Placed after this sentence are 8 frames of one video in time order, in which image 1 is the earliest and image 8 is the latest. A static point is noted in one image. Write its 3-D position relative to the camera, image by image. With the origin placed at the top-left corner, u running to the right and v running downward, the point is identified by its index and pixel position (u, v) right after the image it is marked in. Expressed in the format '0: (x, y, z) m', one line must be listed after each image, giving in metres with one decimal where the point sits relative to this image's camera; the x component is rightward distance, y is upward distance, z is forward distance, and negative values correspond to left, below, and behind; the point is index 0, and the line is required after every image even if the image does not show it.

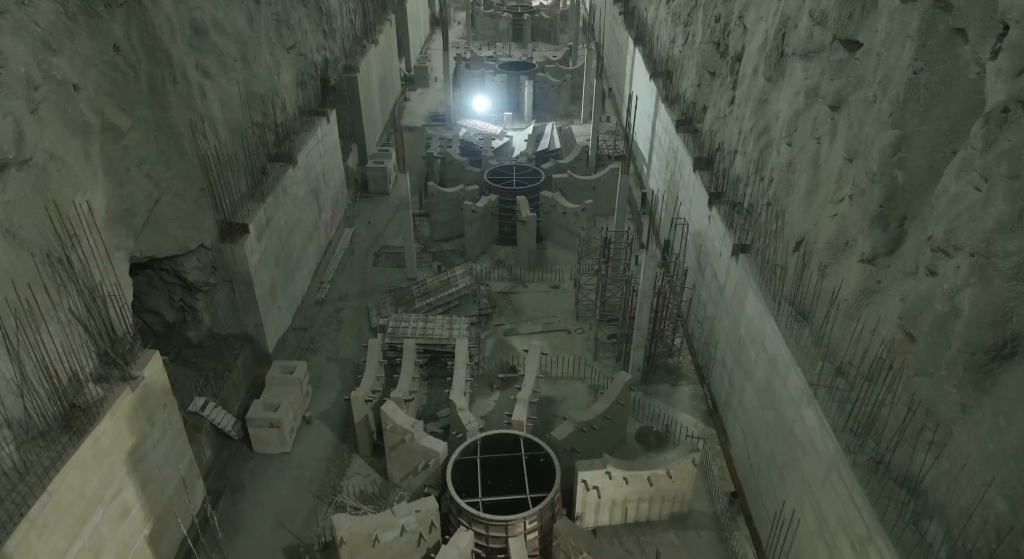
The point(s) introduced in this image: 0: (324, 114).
0: (-3.7, +3.3, +13.4) m
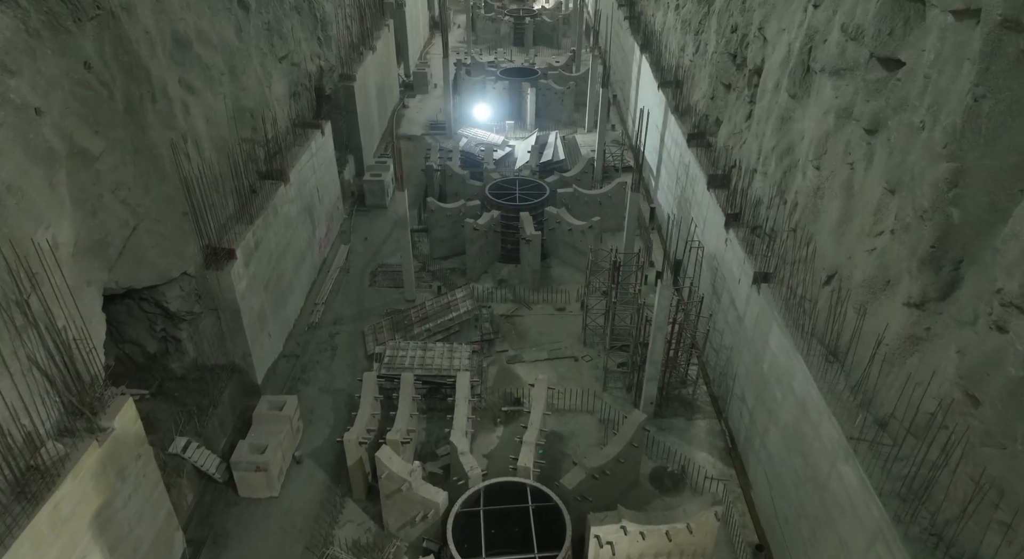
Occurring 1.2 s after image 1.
0: (-3.6, +2.9, +12.8) m
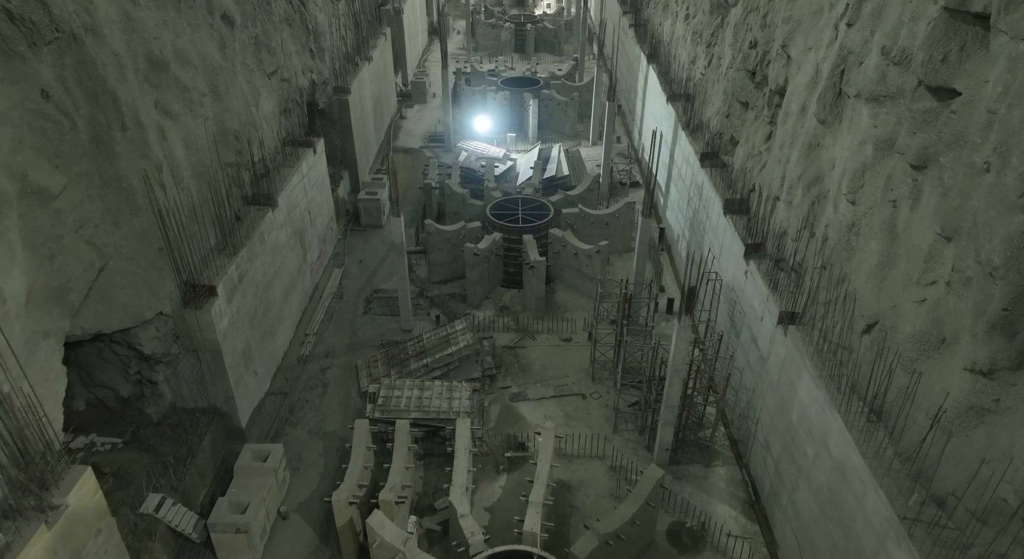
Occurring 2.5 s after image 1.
0: (-3.6, +2.4, +12.1) m
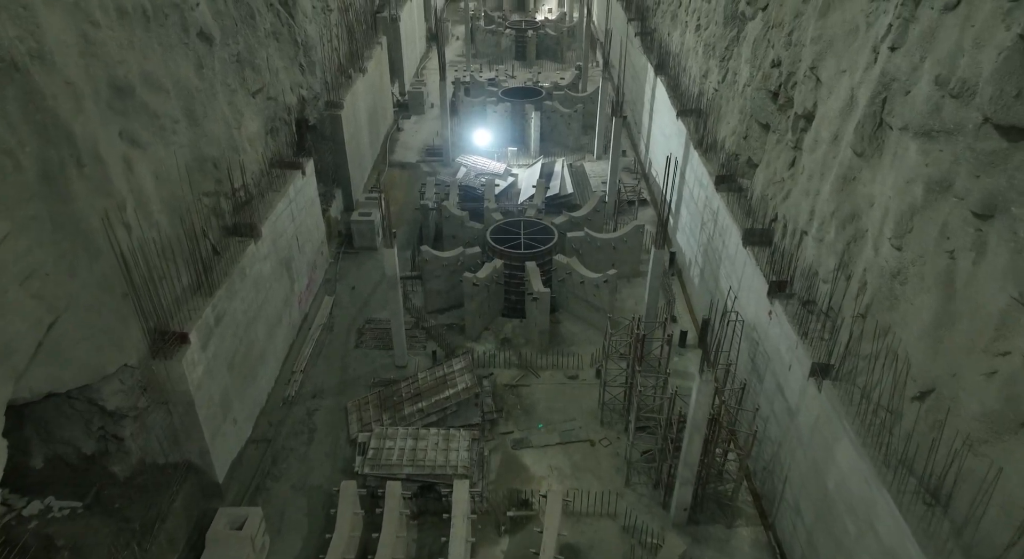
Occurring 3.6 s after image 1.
0: (-3.5, +1.9, +11.4) m
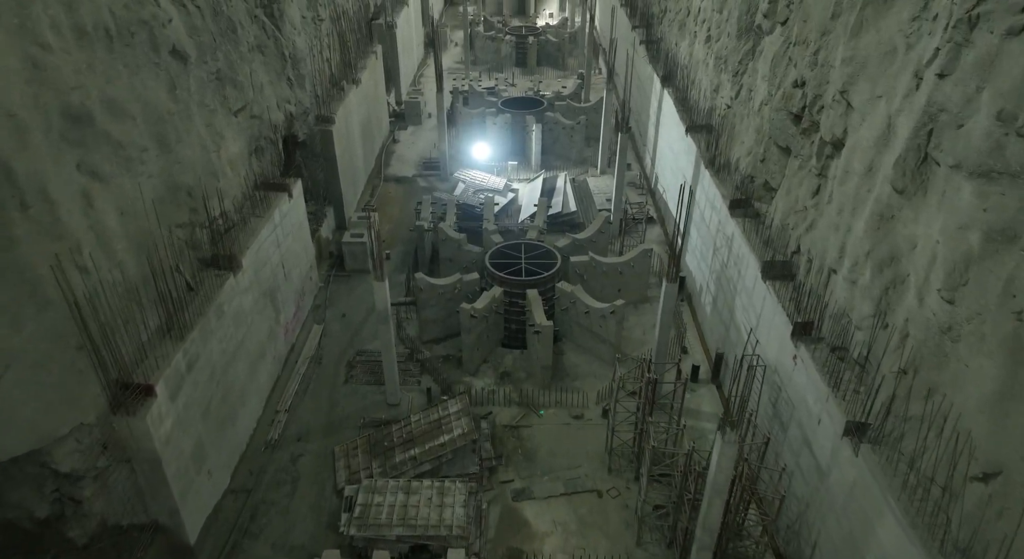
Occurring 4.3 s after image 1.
0: (-3.5, +1.4, +10.6) m
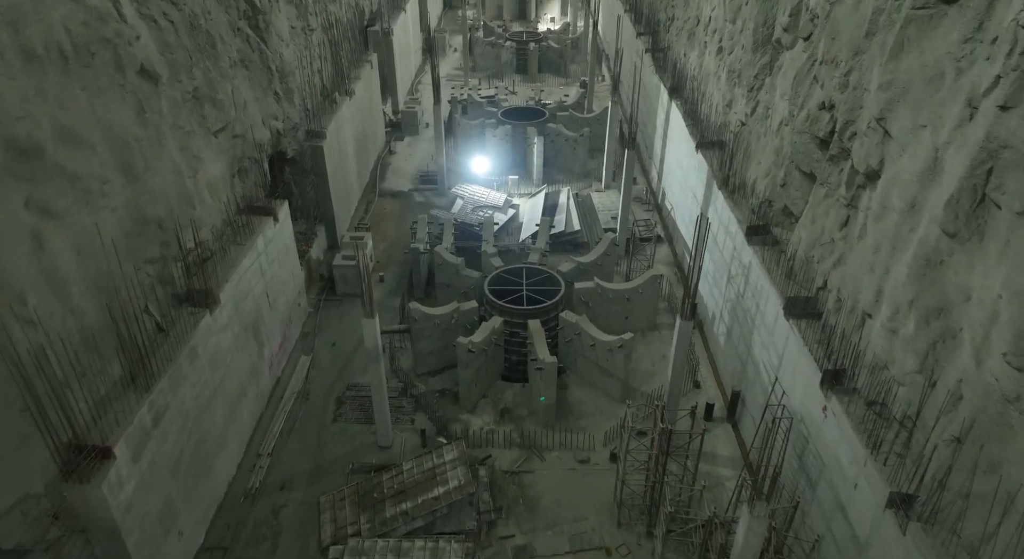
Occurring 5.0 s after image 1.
0: (-3.5, +1.0, +9.9) m
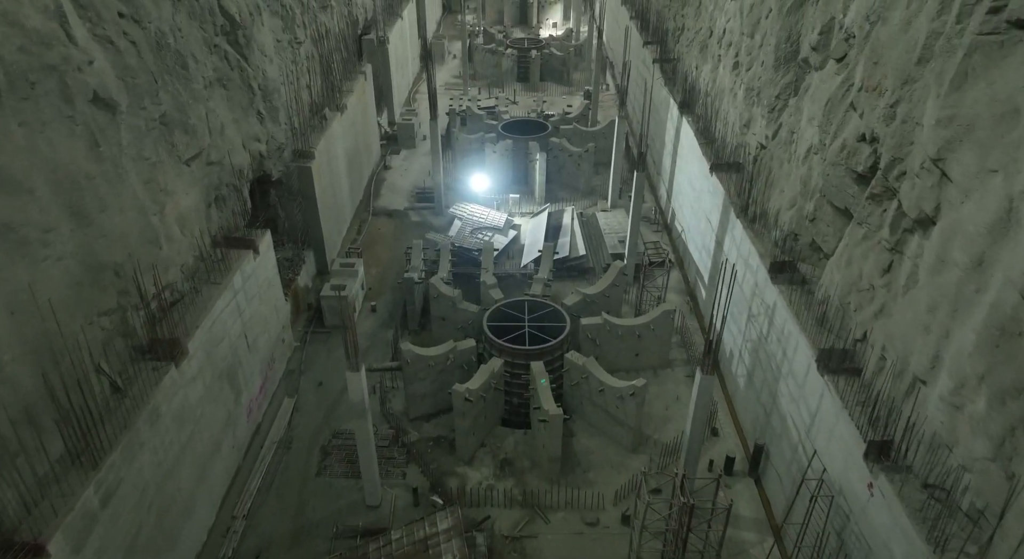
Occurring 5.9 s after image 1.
0: (-3.5, +0.4, +9.1) m
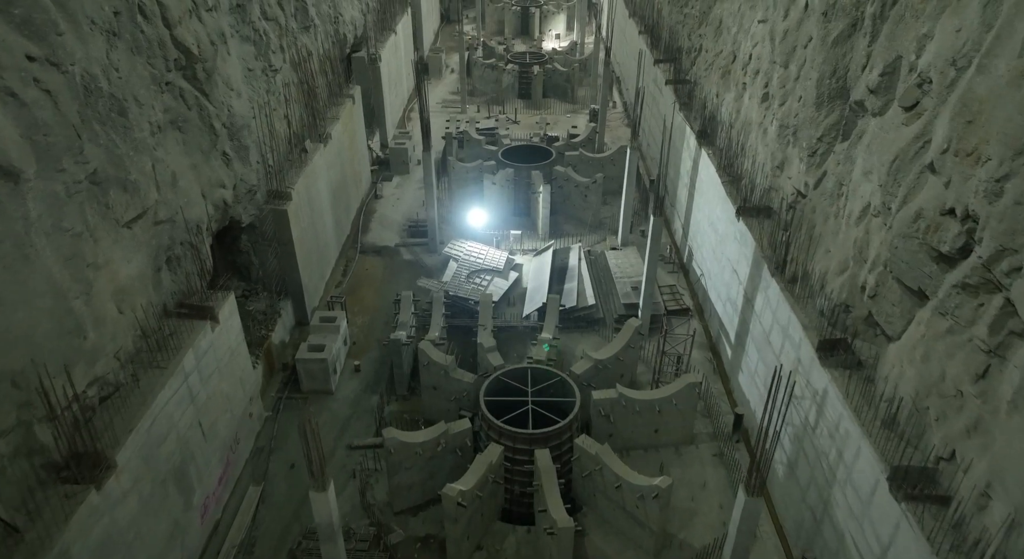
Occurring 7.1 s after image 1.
0: (-3.5, -0.5, +7.7) m
